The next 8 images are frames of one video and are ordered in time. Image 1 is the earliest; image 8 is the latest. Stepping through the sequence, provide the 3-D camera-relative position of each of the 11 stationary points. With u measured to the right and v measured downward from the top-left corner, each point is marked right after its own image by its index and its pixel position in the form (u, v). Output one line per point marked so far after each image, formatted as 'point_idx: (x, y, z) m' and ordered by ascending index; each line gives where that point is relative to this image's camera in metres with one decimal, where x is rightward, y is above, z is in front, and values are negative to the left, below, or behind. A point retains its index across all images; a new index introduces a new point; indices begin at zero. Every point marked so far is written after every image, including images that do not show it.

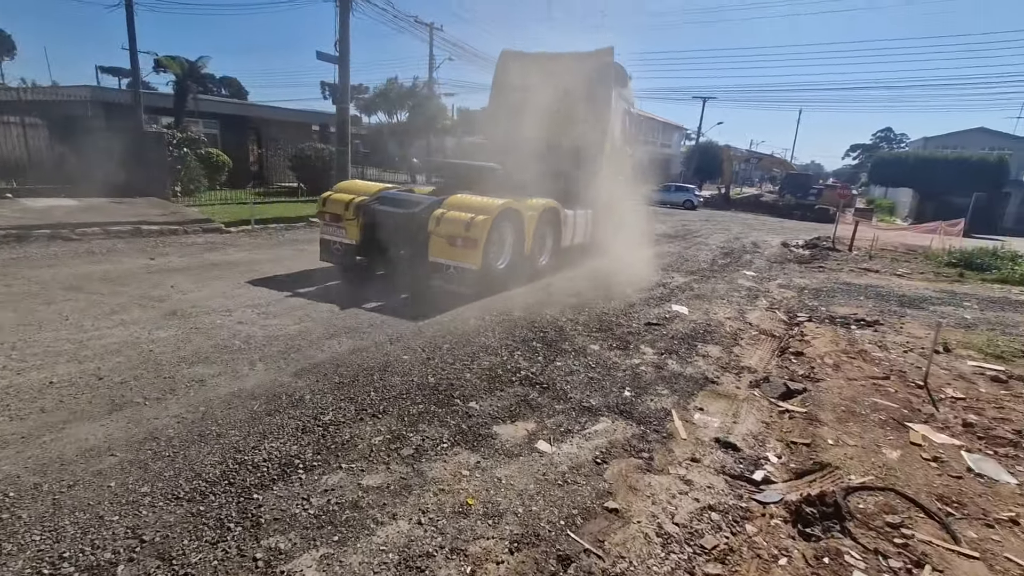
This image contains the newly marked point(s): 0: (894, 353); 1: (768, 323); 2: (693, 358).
0: (+4.8, -0.8, +6.4) m
1: (+3.9, -0.5, +7.6) m
2: (+2.0, -0.8, +5.7) m
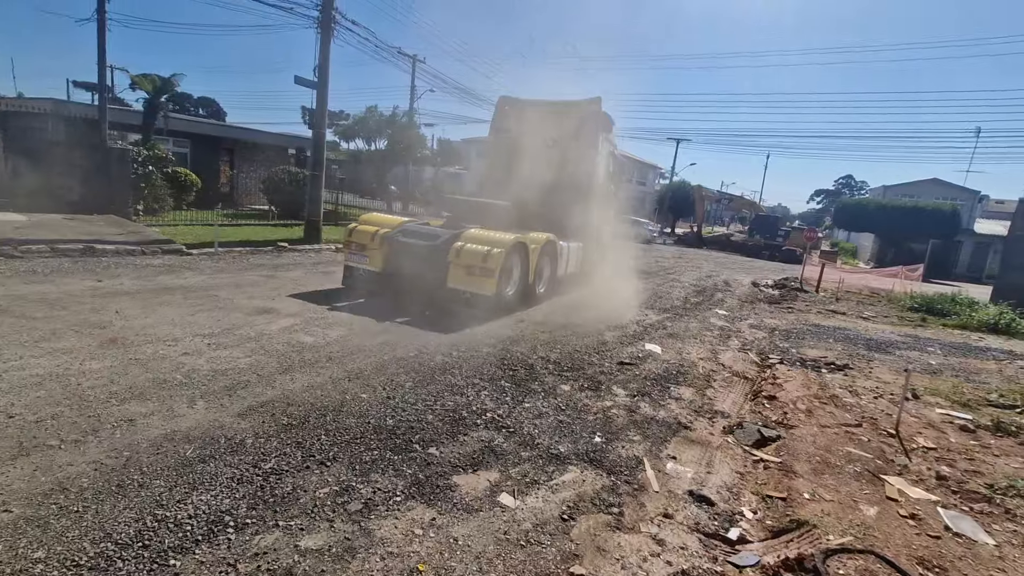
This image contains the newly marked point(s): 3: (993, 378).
0: (+4.4, -1.4, +6.4) m
1: (+3.4, -1.1, +7.6) m
2: (+1.7, -1.2, +5.5) m
3: (+7.3, -1.4, +7.6) m
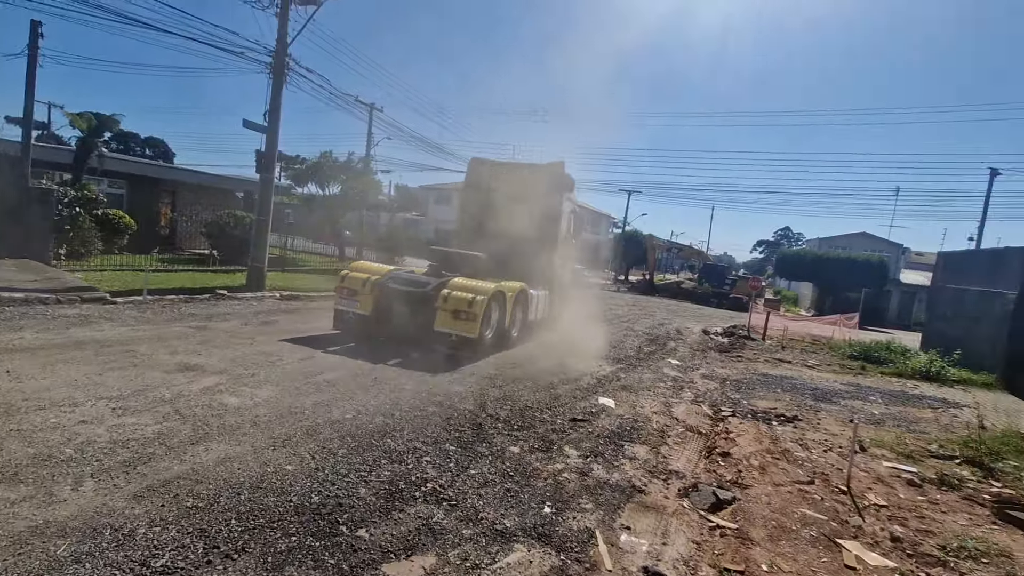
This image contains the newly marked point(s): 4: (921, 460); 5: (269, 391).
0: (+3.8, -2.1, +6.3) m
1: (+2.7, -1.9, +7.5) m
2: (+1.1, -1.8, +5.3) m
3: (+6.5, -2.2, +7.8) m
4: (+5.0, -2.1, +6.2) m
5: (-2.7, -1.2, +5.6) m
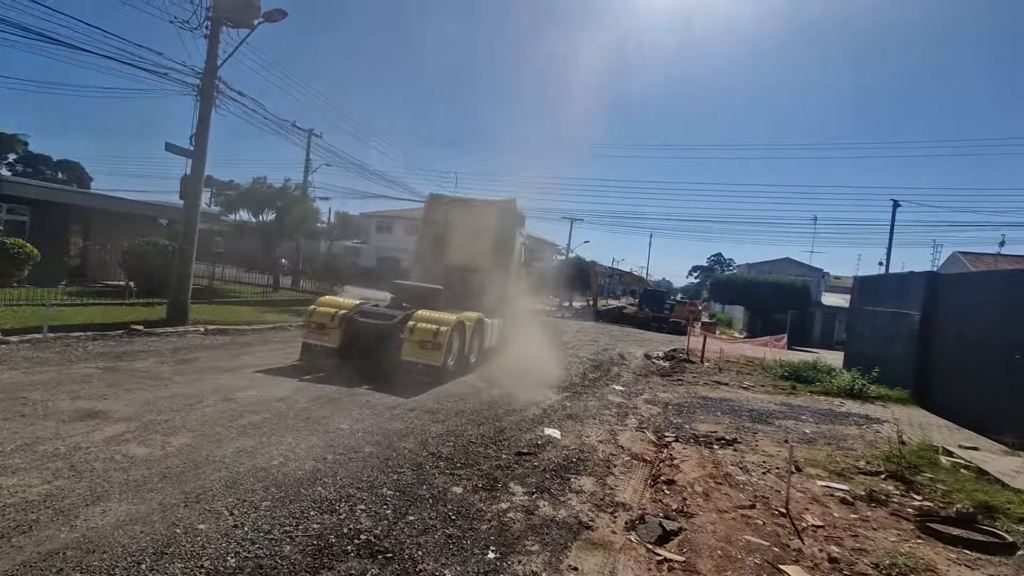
0: (+3.1, -2.4, +6.4) m
1: (+1.9, -2.3, +7.5) m
2: (+0.5, -2.1, +5.1) m
3: (+5.6, -2.5, +8.2) m
4: (+4.4, -2.4, +6.5) m
5: (-3.3, -1.5, +5.1) m
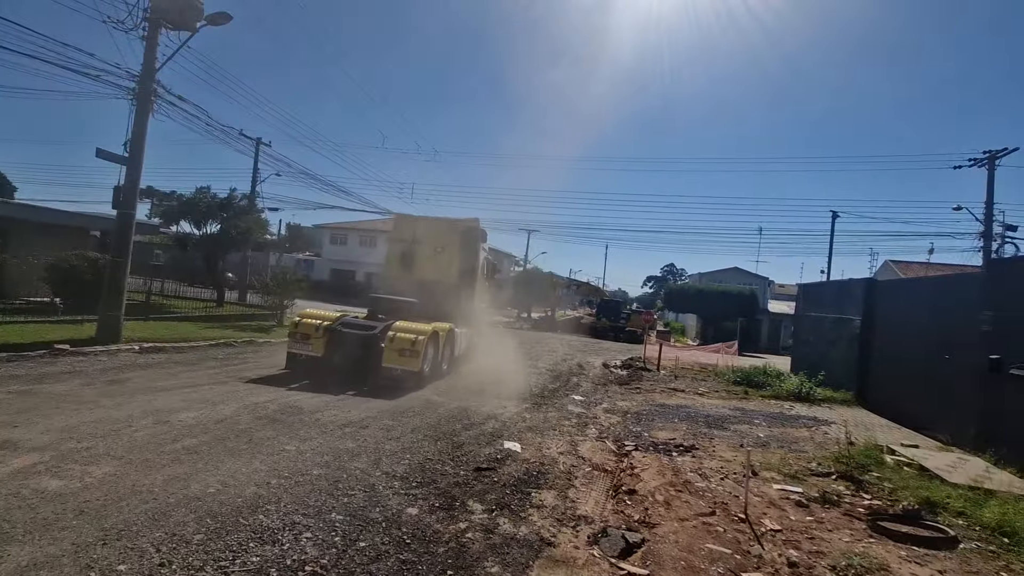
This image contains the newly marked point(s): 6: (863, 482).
0: (+2.6, -2.5, +6.5) m
1: (+1.3, -2.4, +7.4) m
2: (+0.1, -2.2, +5.0) m
3: (+5.0, -2.6, +8.5) m
4: (+3.8, -2.5, +6.6) m
5: (-3.7, -1.7, +4.6) m
6: (+4.5, -2.5, +6.4) m
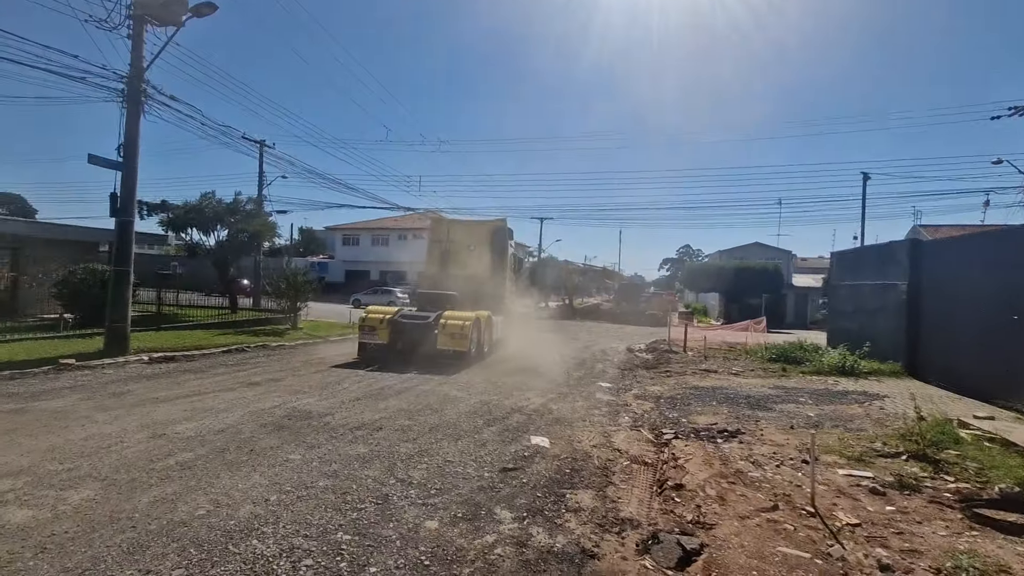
0: (+2.9, -2.1, +5.8) m
1: (+1.6, -2.1, +6.7) m
2: (+0.4, -2.0, +4.3) m
3: (+5.4, -2.0, +7.7) m
4: (+4.2, -2.0, +5.9) m
5: (-3.5, -1.7, +4.1) m
6: (+4.8, -1.9, +5.6) m
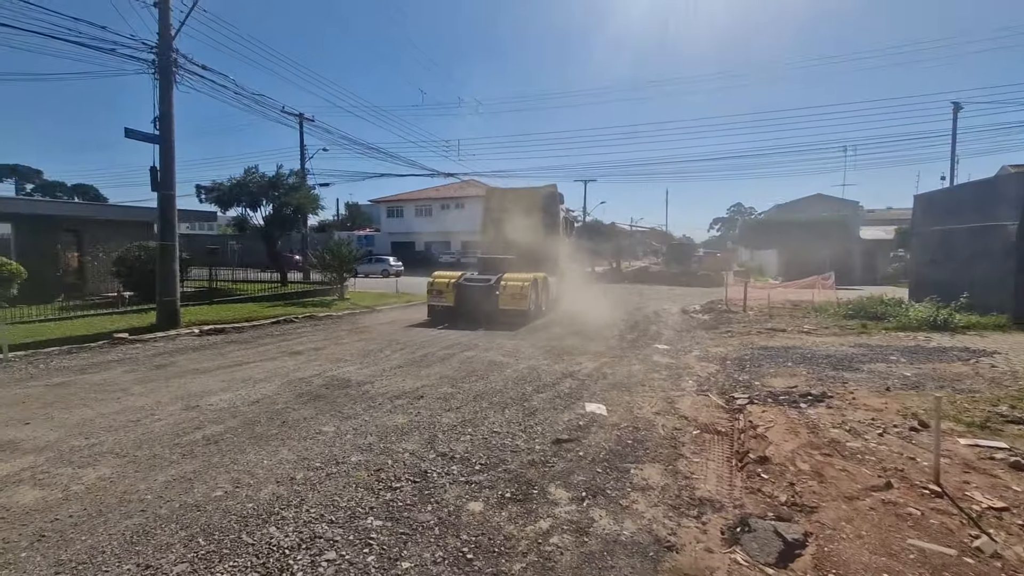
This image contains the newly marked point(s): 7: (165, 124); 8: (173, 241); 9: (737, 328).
0: (+3.5, -1.5, +4.9) m
1: (+2.3, -1.5, +5.9) m
2: (+0.8, -1.5, +3.7) m
3: (+6.1, -1.2, +6.6) m
4: (+4.7, -1.4, +4.9) m
5: (-3.1, -1.4, +3.8) m
6: (+5.3, -1.3, +4.6) m
7: (-8.1, +3.8, +11.7) m
8: (-8.2, +1.1, +12.2) m
9: (+5.8, -1.0, +13.1) m
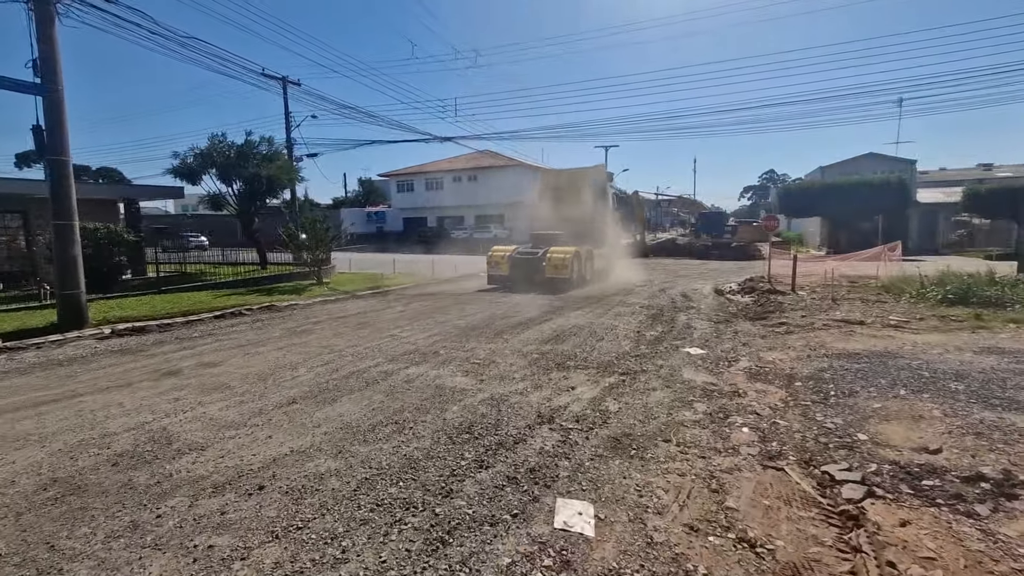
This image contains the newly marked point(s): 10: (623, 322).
0: (+2.8, -1.5, +2.0) m
1: (+1.7, -1.4, +3.1) m
2: (+0.1, -1.6, +0.9) m
3: (+5.5, -1.1, +3.5) m
4: (+4.1, -1.4, +1.9) m
5: (-3.8, -1.5, +1.2) m
6: (+4.6, -1.3, +1.6) m
7: (-8.5, +4.0, +9.1) m
8: (-8.5, +1.3, +9.7) m
9: (+5.6, -0.6, +10.0) m
10: (+2.2, -0.7, +10.0) m
